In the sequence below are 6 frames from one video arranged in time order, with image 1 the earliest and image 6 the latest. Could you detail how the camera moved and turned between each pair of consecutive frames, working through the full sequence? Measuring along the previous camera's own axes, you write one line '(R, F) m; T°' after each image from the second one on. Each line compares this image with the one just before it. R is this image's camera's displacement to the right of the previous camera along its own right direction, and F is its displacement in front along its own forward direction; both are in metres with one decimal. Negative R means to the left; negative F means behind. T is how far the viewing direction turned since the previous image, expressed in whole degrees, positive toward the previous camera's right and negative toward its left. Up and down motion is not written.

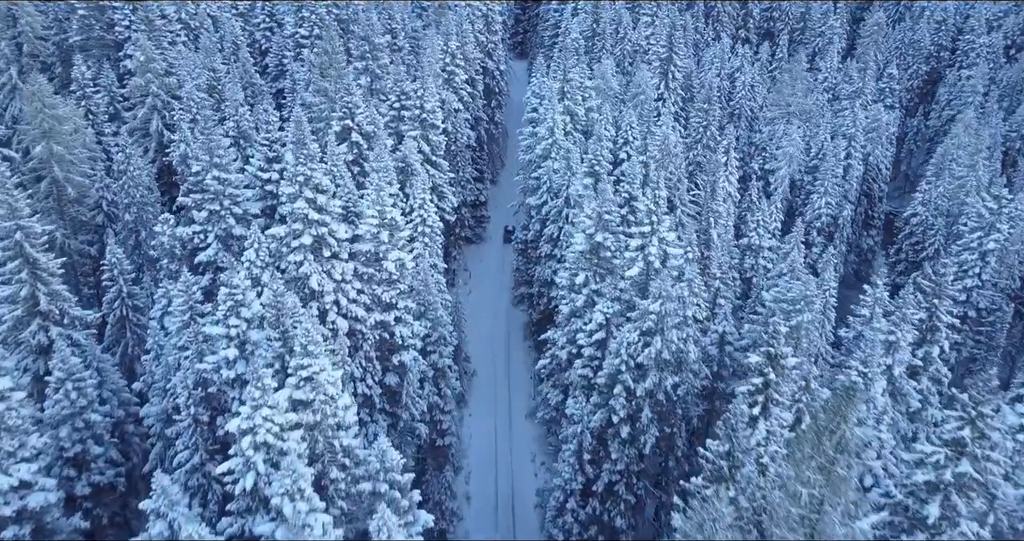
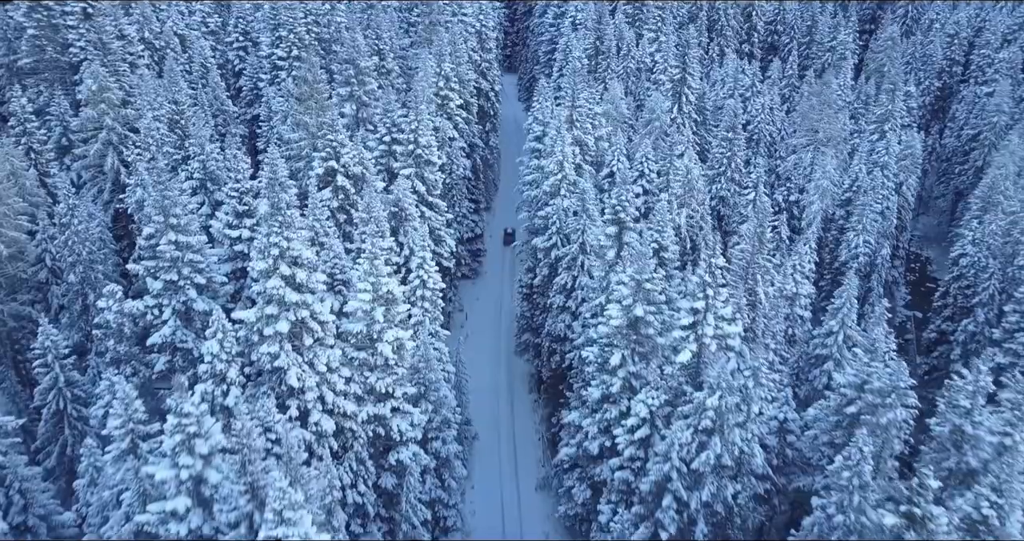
(-1.3, +4.9) m; +1°
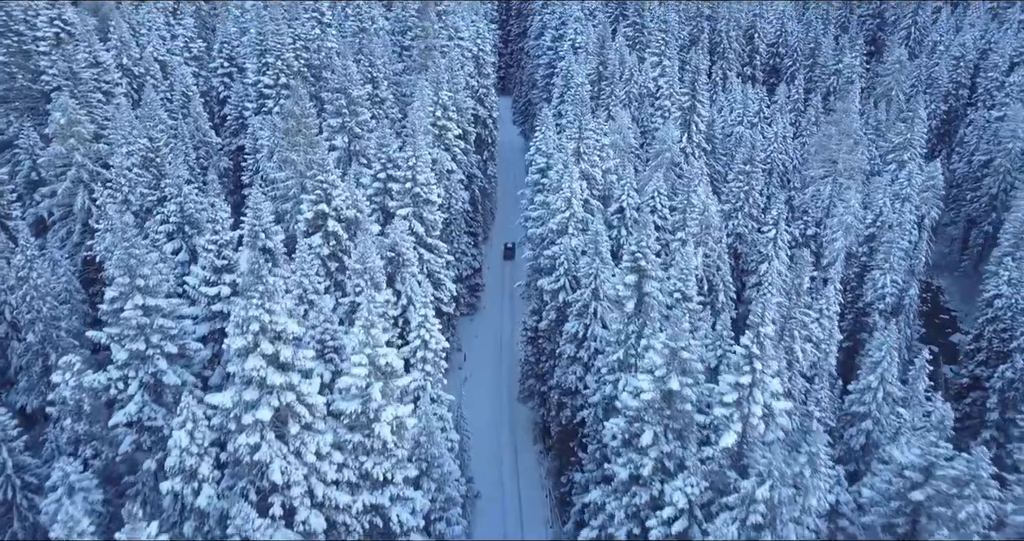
(-0.8, +2.9) m; +1°
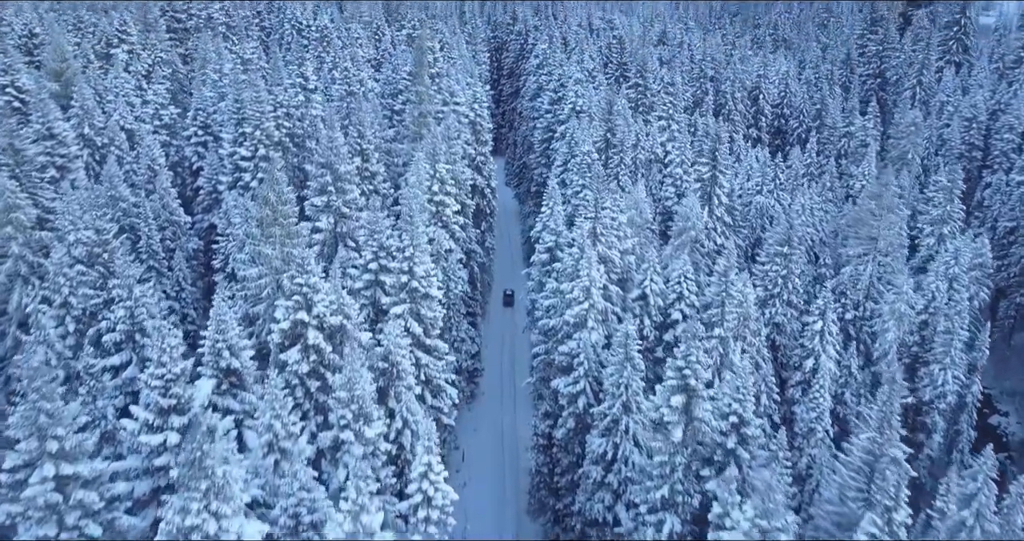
(-1.1, +4.9) m; +1°
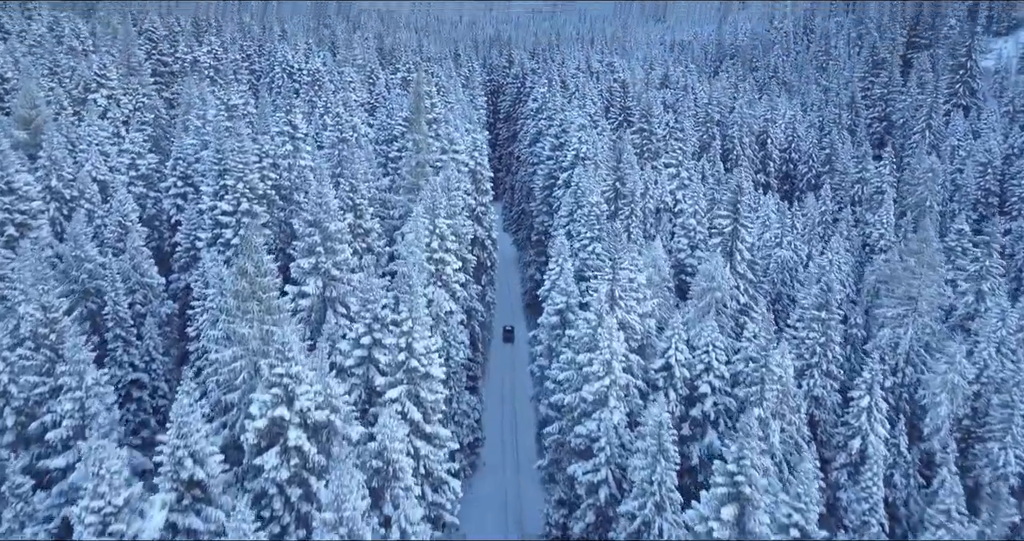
(-0.7, +3.5) m; +1°
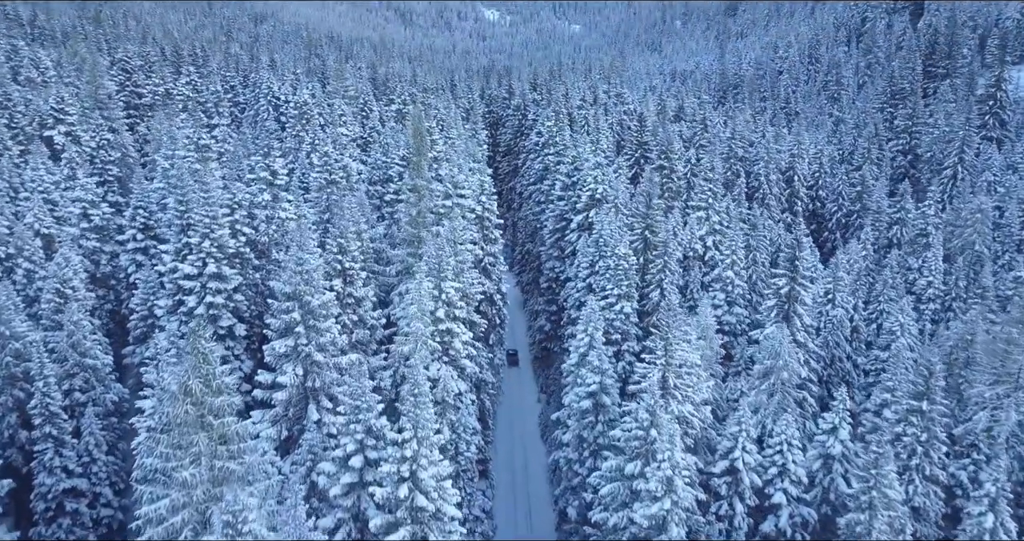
(-1.3, +6.1) m; +1°
